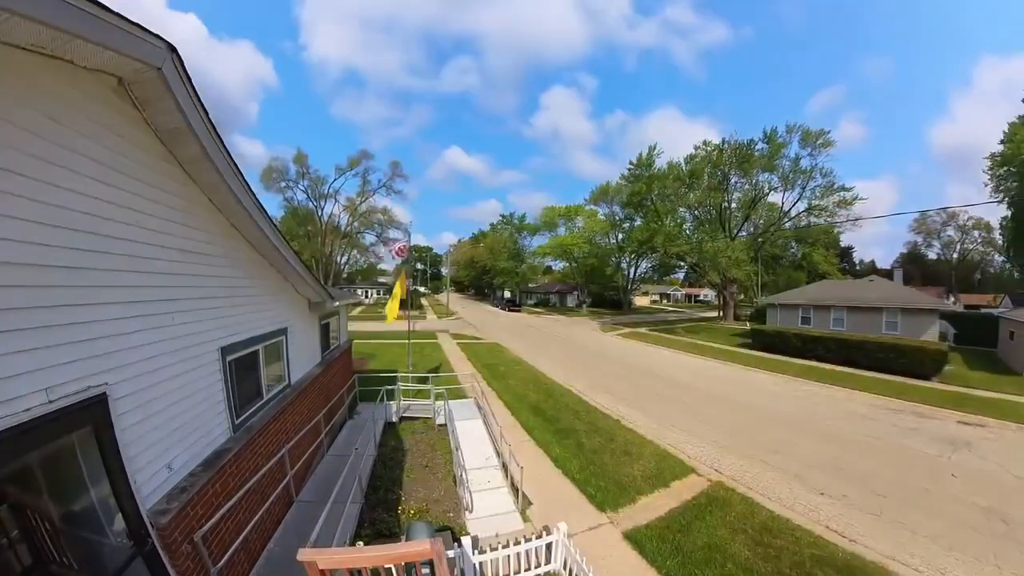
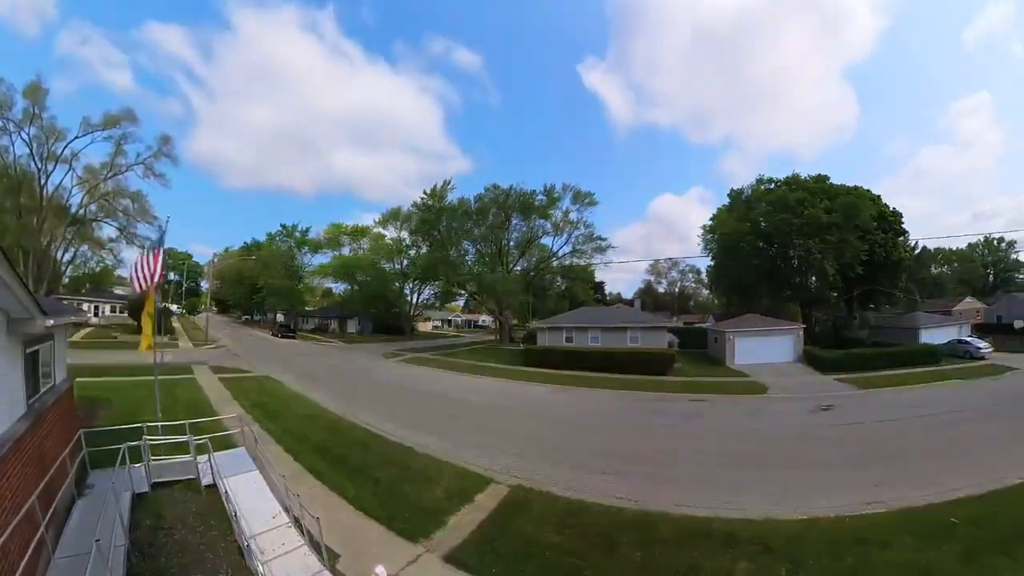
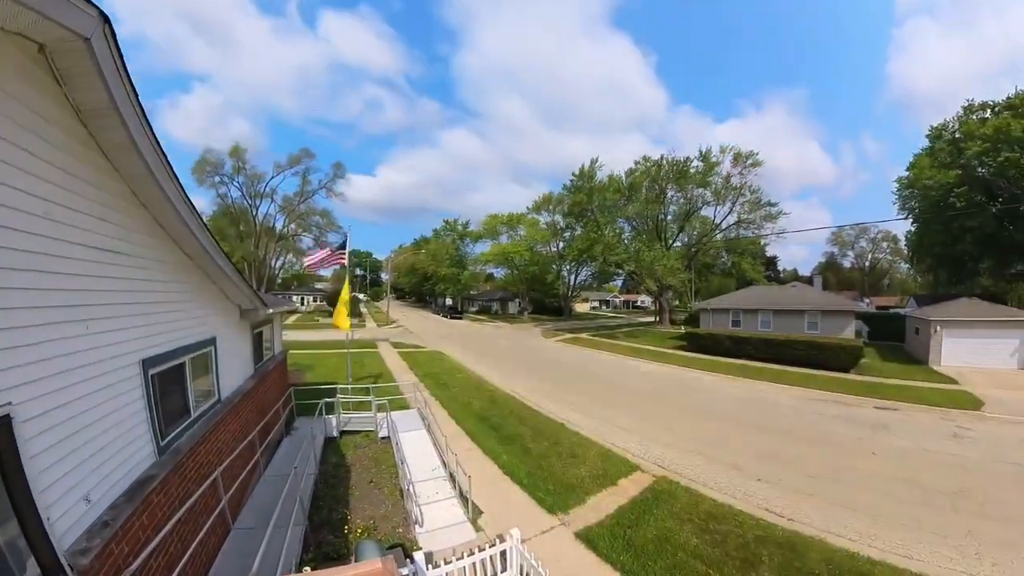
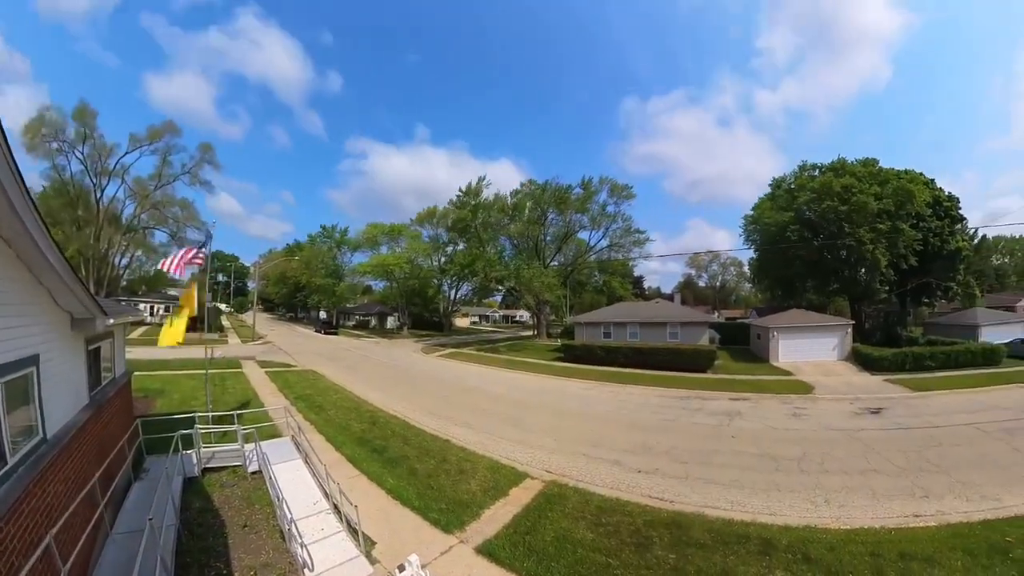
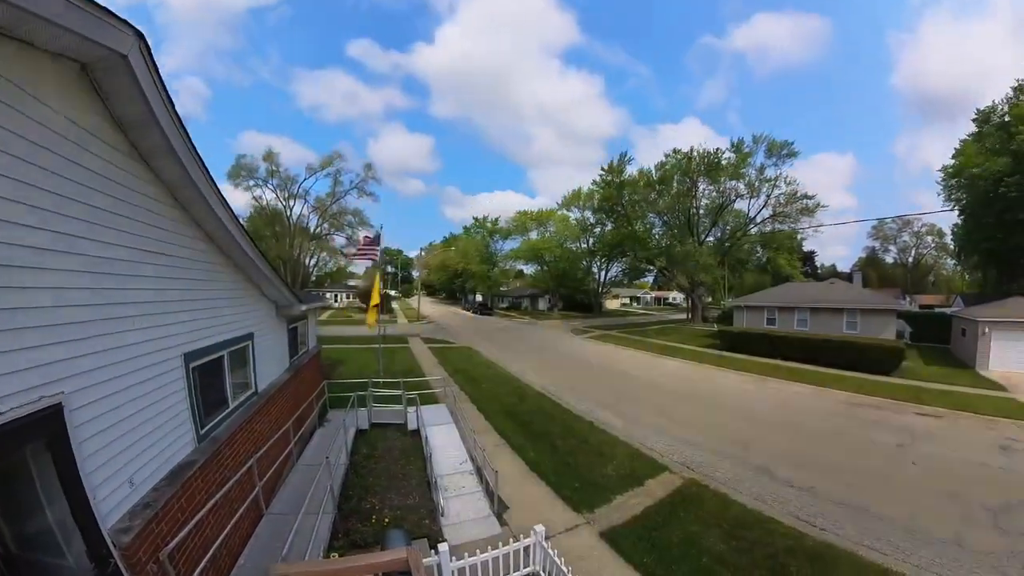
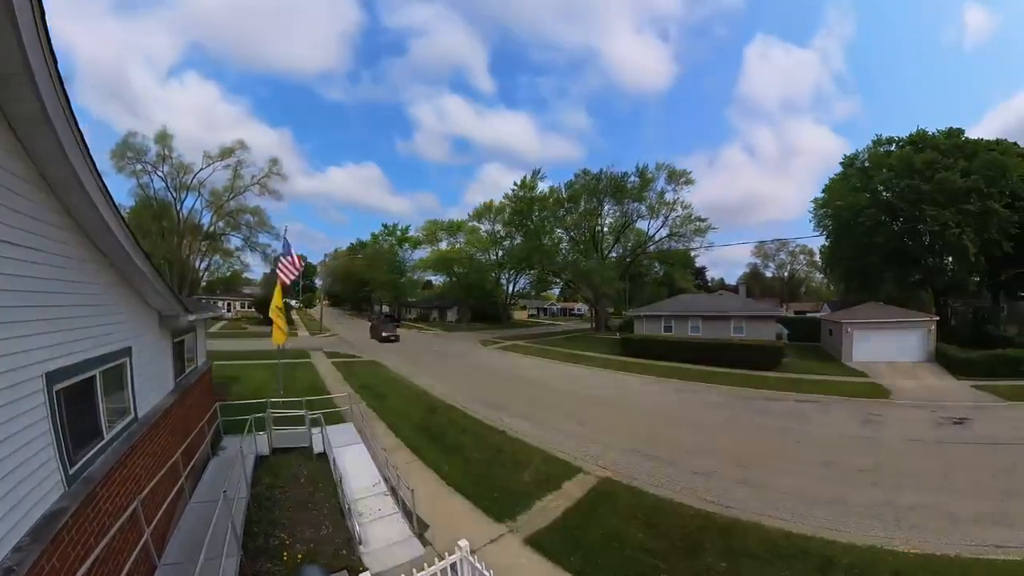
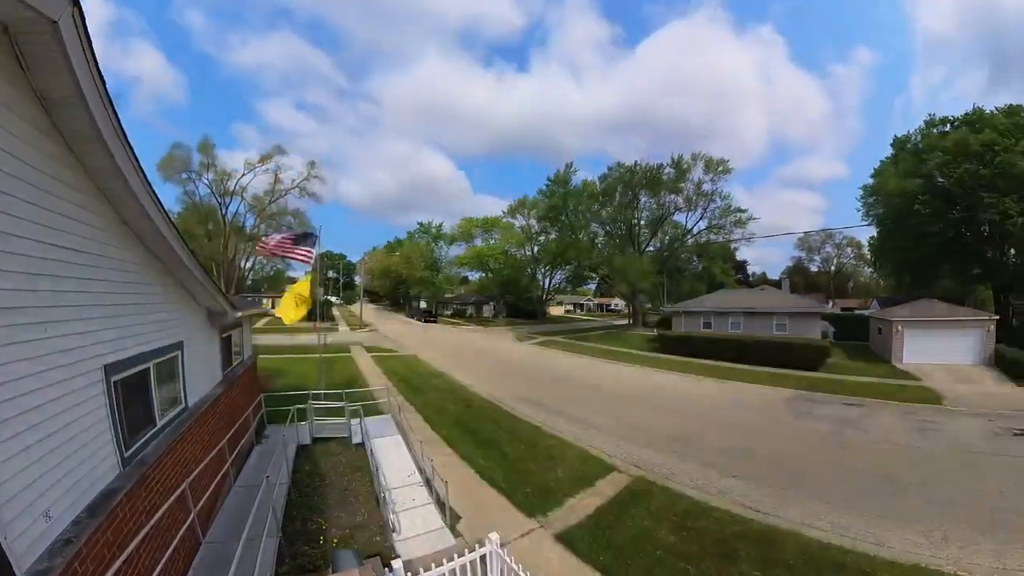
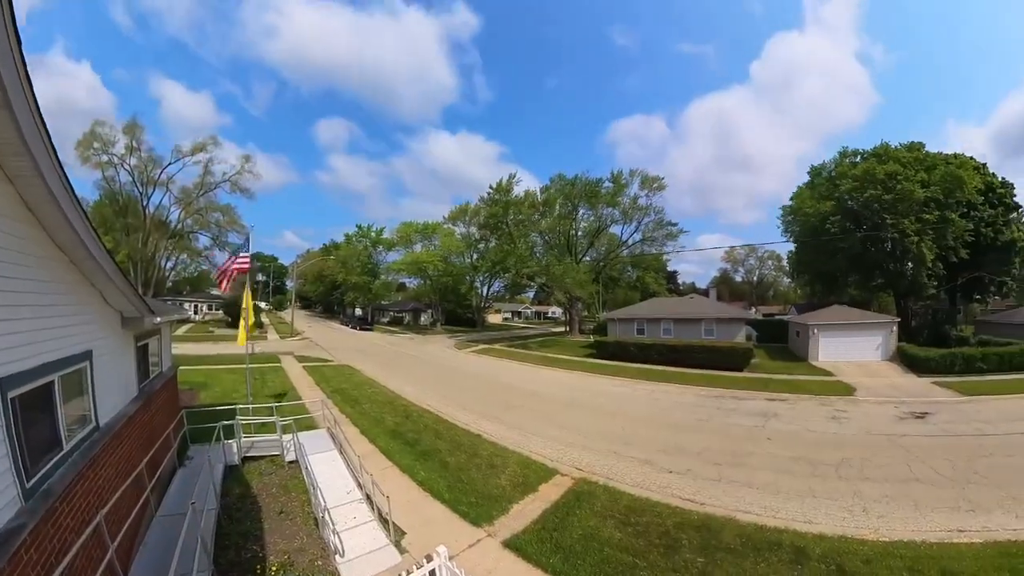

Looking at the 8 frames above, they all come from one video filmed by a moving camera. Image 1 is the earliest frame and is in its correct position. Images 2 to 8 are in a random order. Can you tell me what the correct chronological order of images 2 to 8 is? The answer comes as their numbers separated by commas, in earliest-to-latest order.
5, 3, 7, 6, 8, 4, 2
